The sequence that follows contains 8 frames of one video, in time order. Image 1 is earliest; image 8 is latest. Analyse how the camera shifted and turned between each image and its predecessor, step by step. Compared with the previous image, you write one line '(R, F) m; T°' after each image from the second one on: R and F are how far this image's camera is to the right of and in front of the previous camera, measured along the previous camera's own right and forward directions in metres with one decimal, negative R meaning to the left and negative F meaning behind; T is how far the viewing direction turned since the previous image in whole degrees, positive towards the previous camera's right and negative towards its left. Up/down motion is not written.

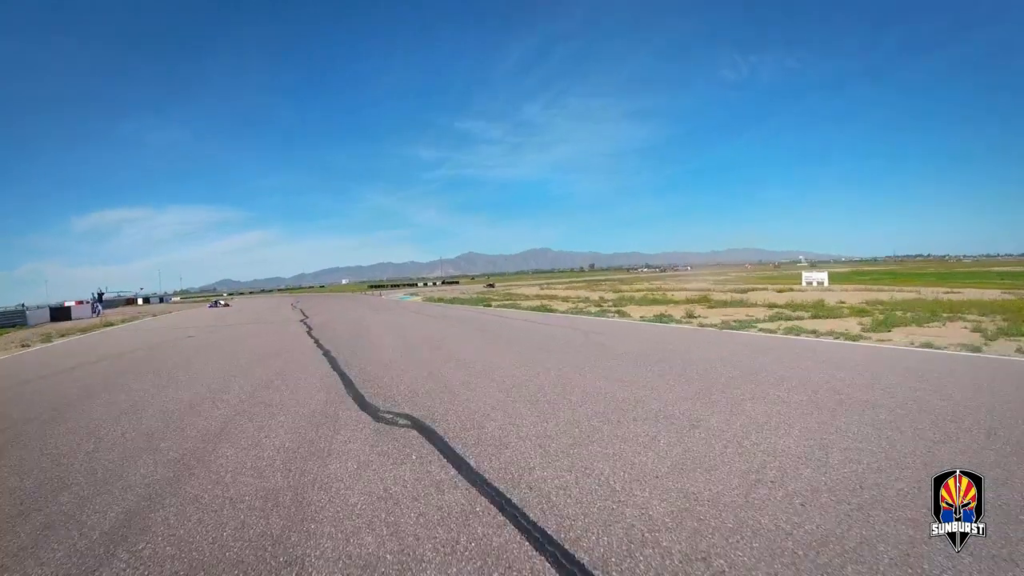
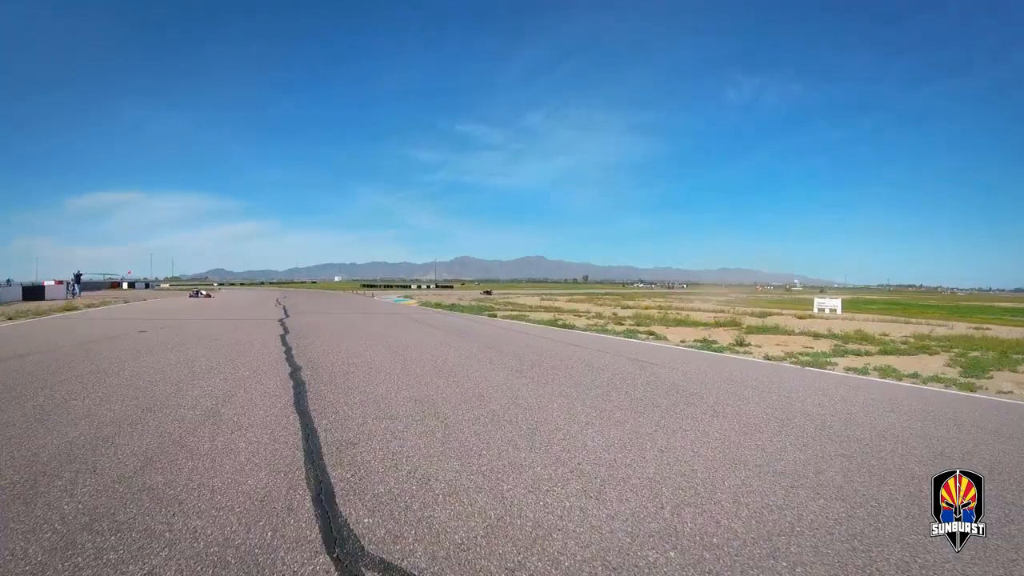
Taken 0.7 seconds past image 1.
(-0.6, +2.2) m; +1°
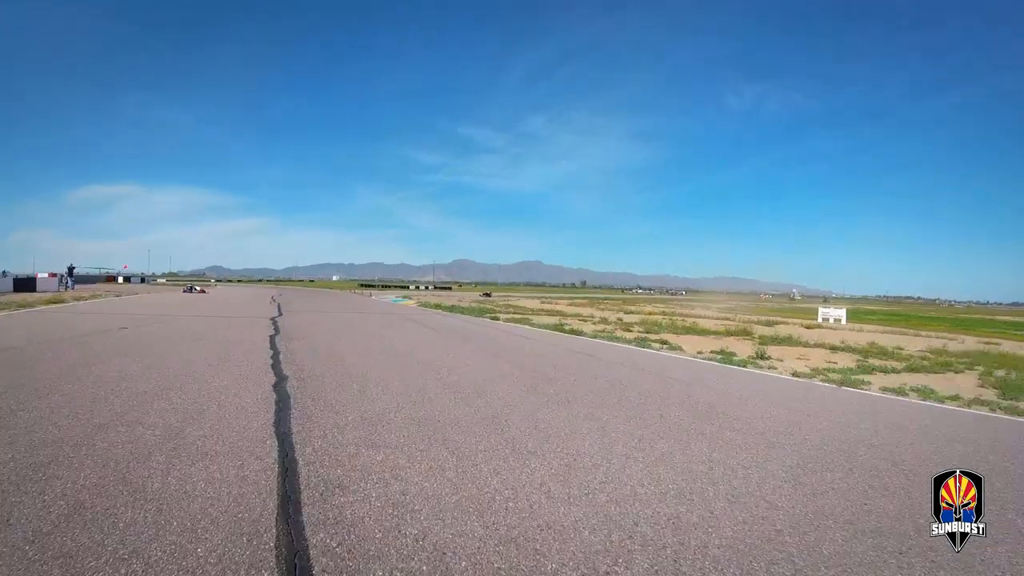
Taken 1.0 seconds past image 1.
(-0.2, +0.7) m; 0°
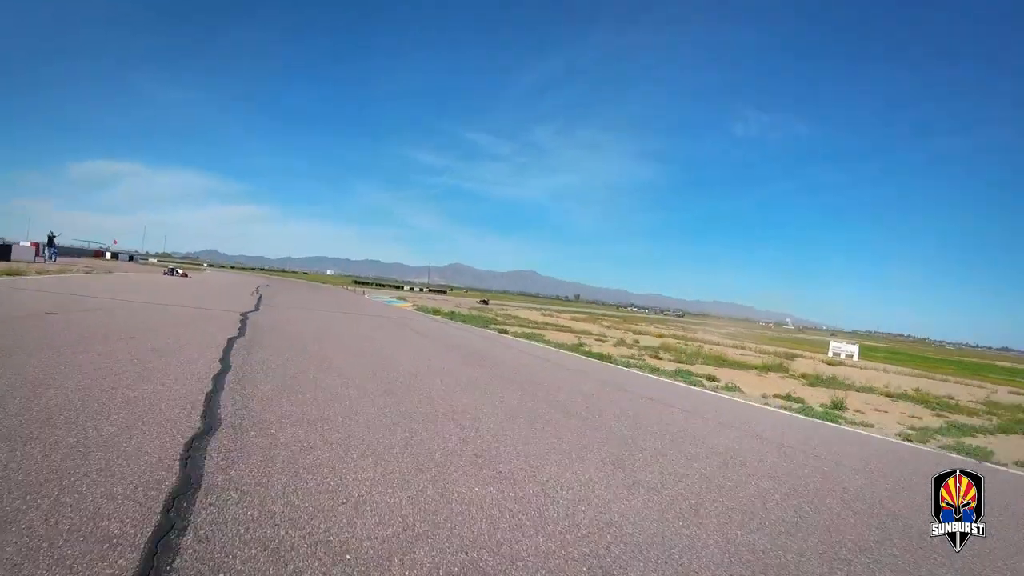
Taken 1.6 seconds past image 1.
(-0.6, +2.0) m; +1°
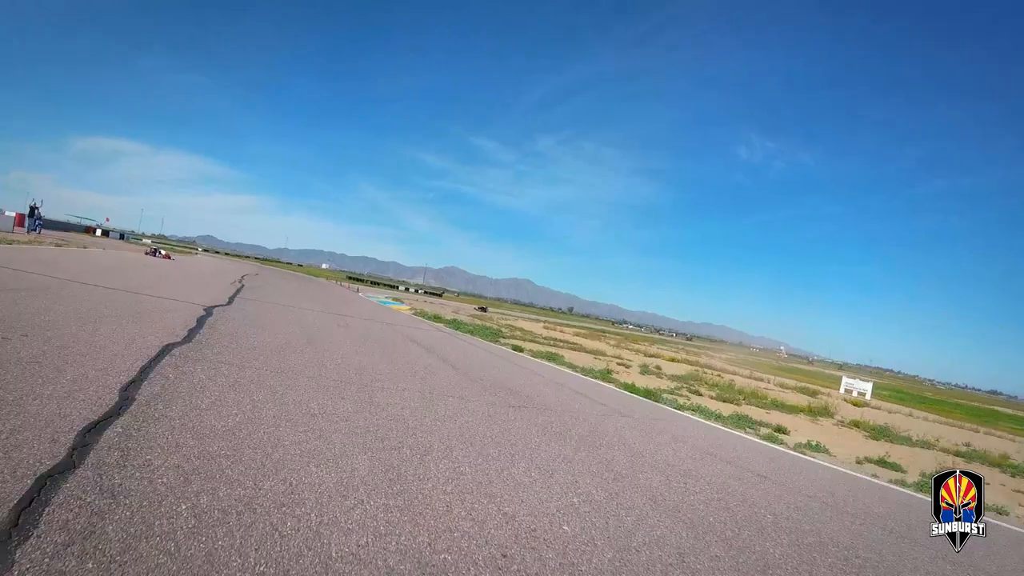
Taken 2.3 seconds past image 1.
(-0.6, +1.9) m; +1°
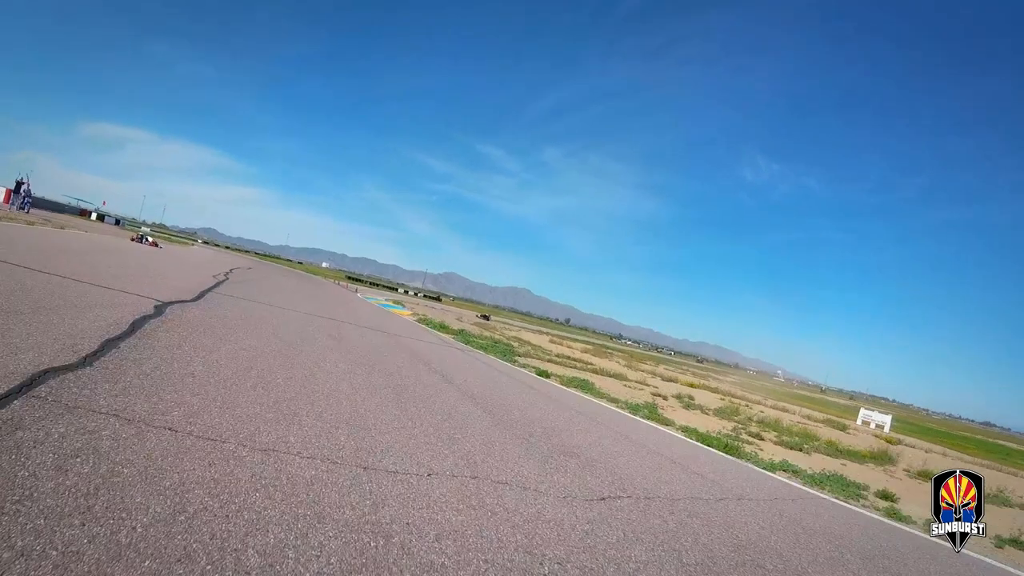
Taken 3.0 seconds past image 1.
(-0.6, +1.8) m; 0°
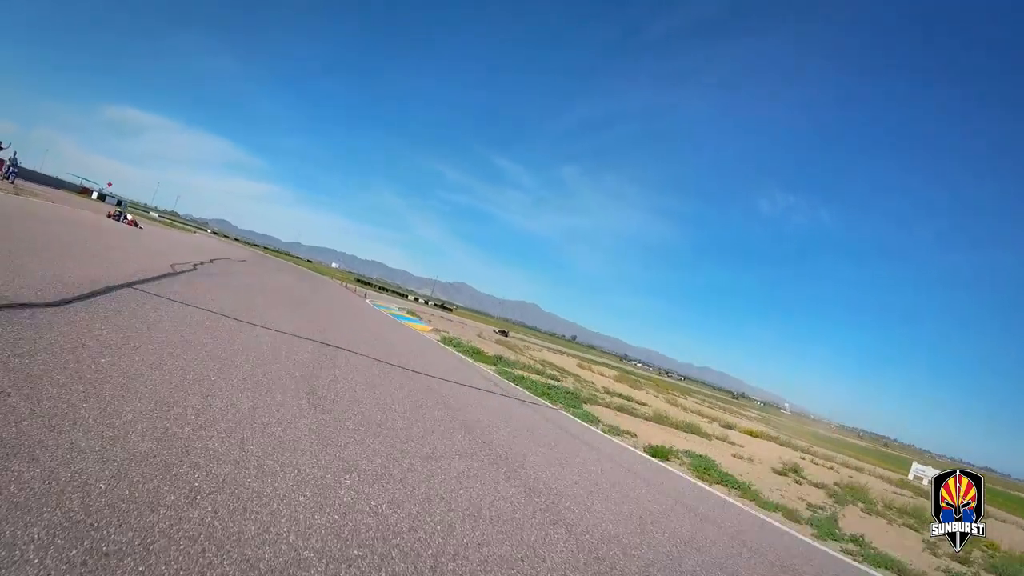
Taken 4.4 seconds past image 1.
(-1.1, +3.5) m; -1°
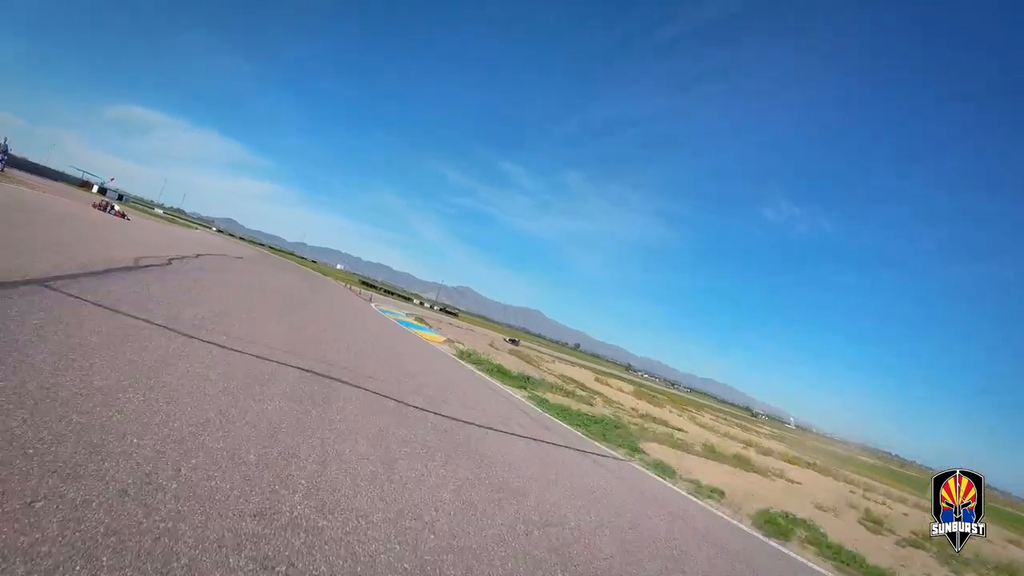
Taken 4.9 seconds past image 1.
(-0.5, +1.7) m; 0°
